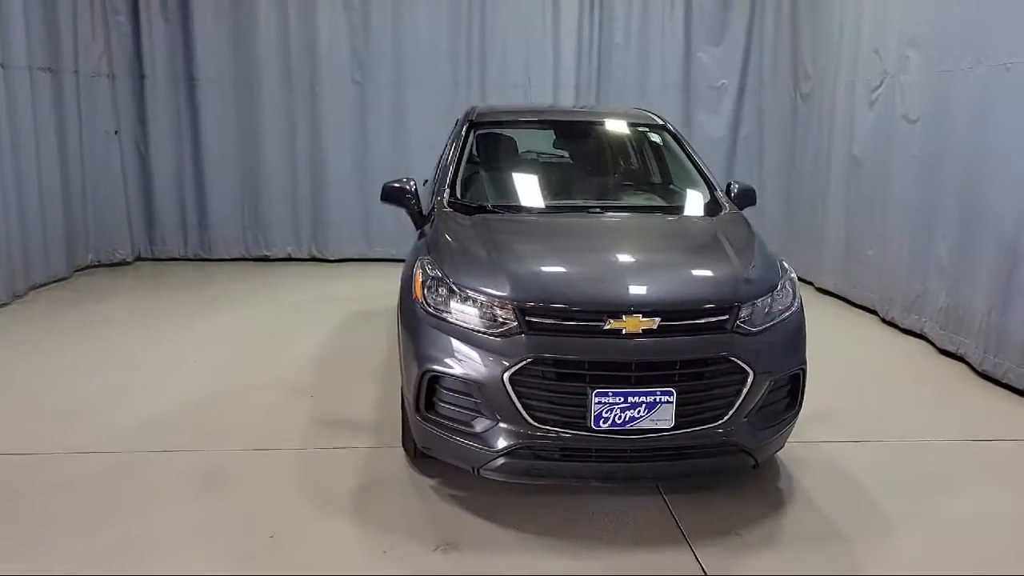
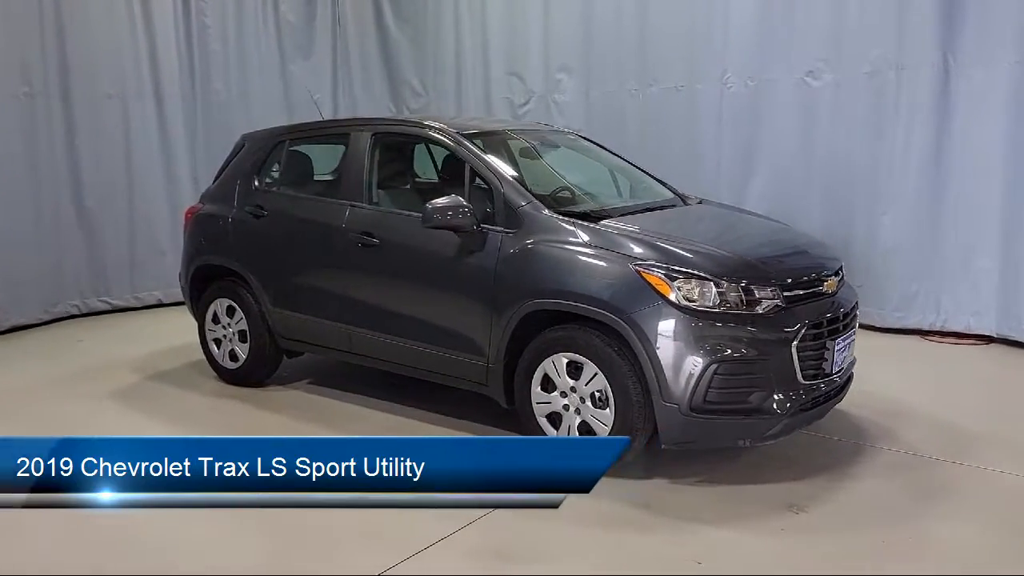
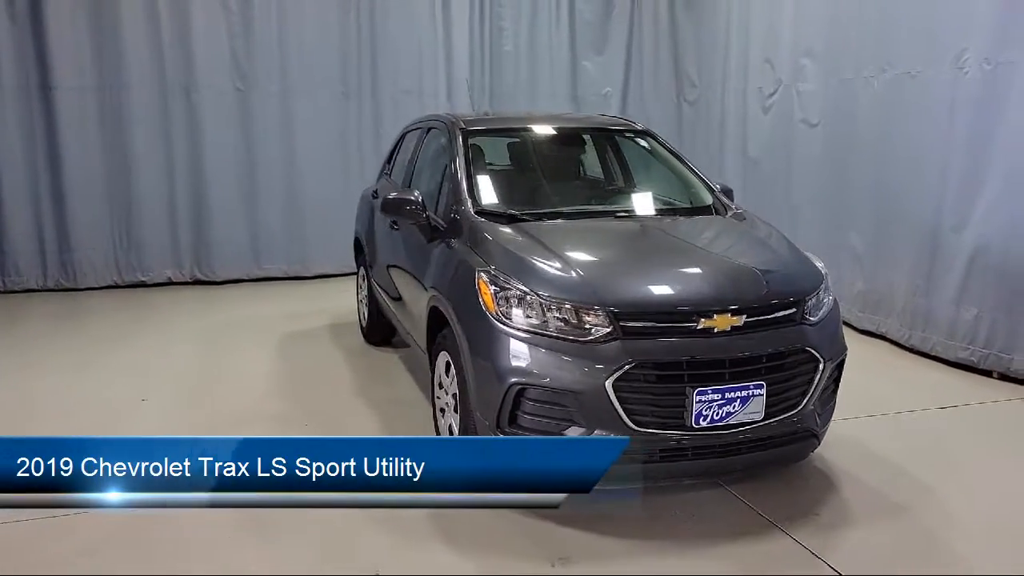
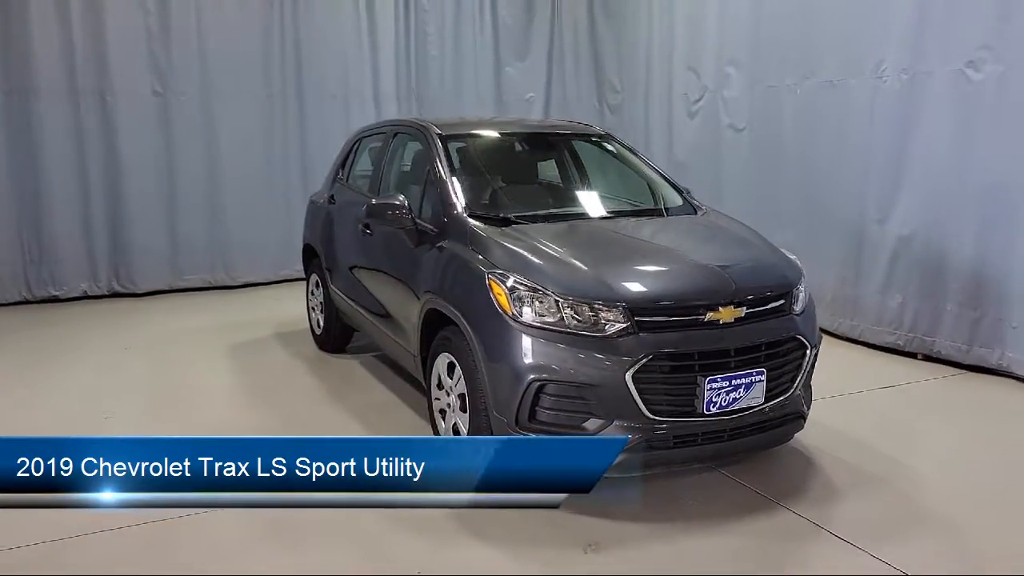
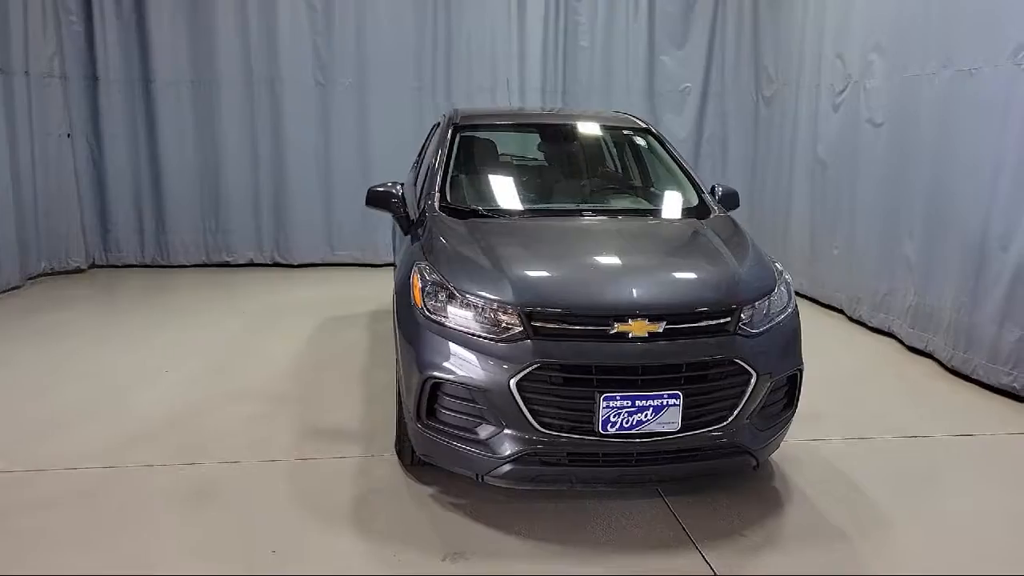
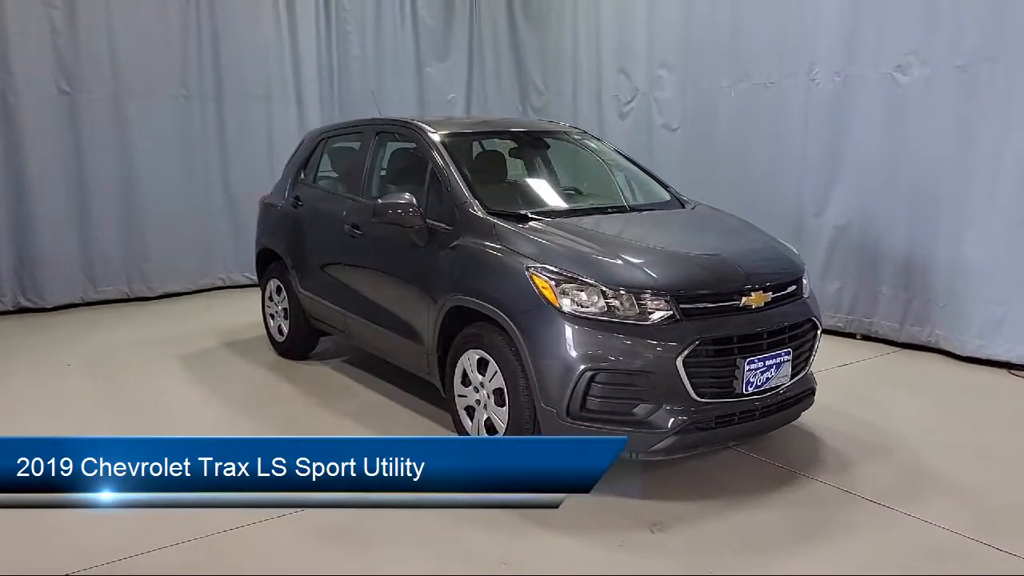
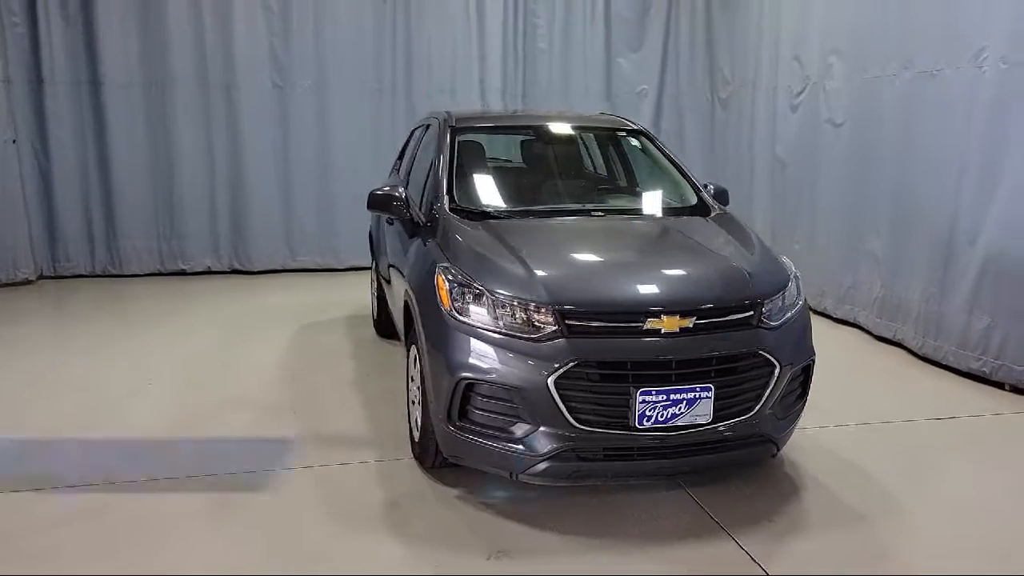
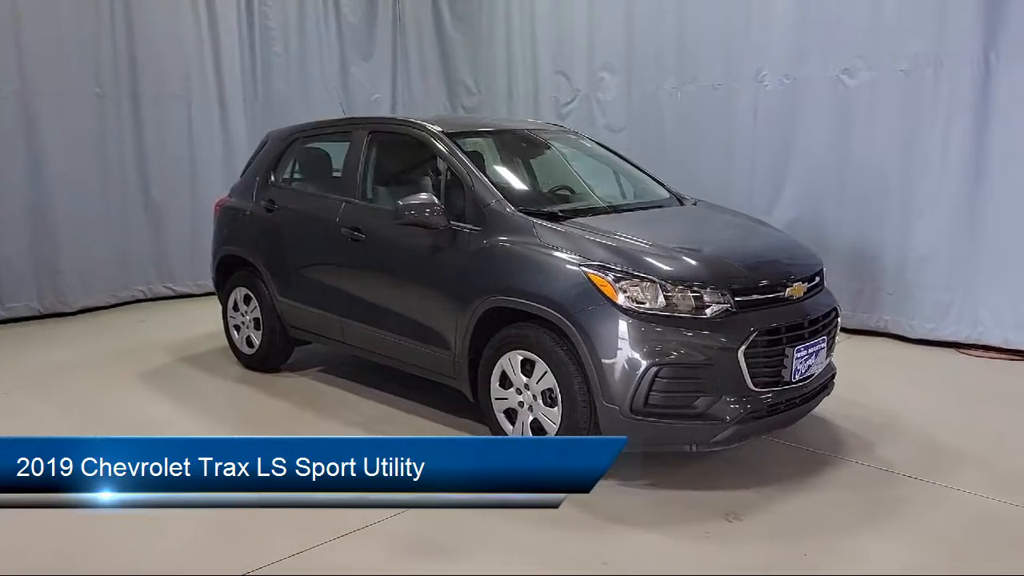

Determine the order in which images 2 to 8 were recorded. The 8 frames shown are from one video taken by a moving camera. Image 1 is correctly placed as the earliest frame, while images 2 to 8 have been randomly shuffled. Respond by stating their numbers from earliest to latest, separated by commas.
5, 7, 3, 4, 6, 8, 2
